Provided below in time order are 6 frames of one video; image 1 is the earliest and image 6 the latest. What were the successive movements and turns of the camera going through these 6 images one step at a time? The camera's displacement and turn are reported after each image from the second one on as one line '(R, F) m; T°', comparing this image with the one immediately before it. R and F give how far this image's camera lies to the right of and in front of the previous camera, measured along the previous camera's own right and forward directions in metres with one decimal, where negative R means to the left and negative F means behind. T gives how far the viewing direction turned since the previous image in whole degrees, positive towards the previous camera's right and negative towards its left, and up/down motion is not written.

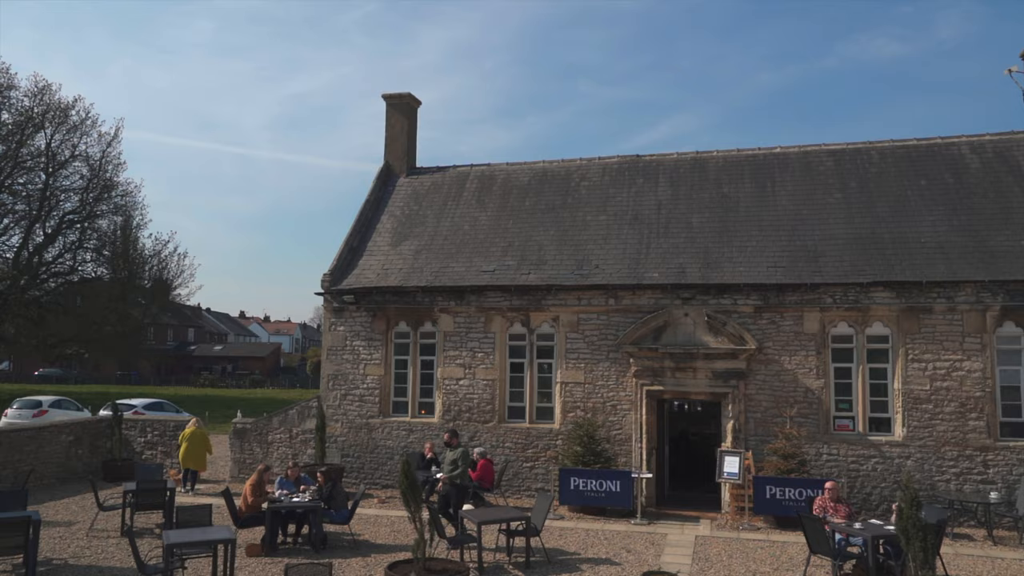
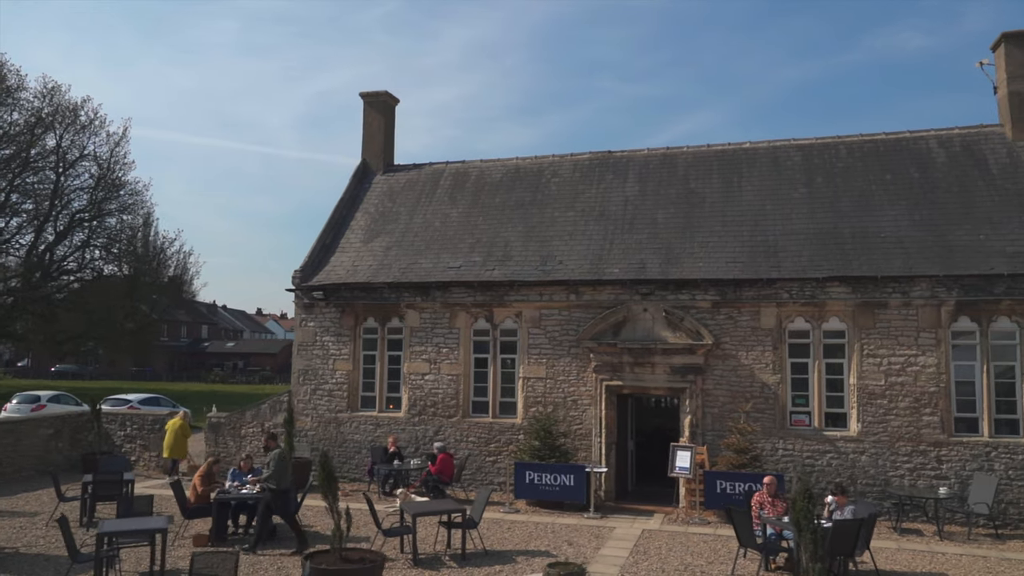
(+1.1, -0.1) m; -2°
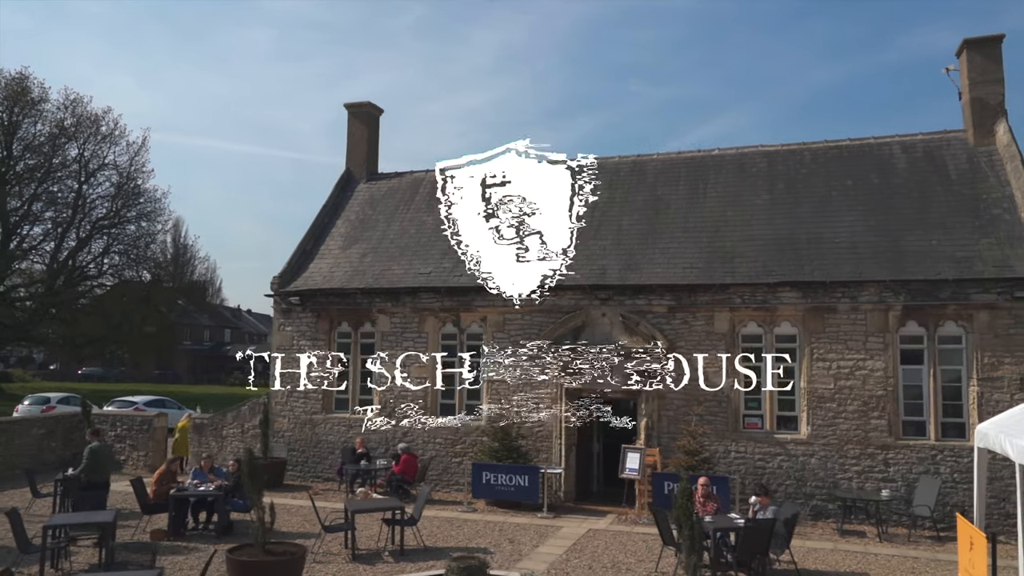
(+1.2, -0.4) m; -2°
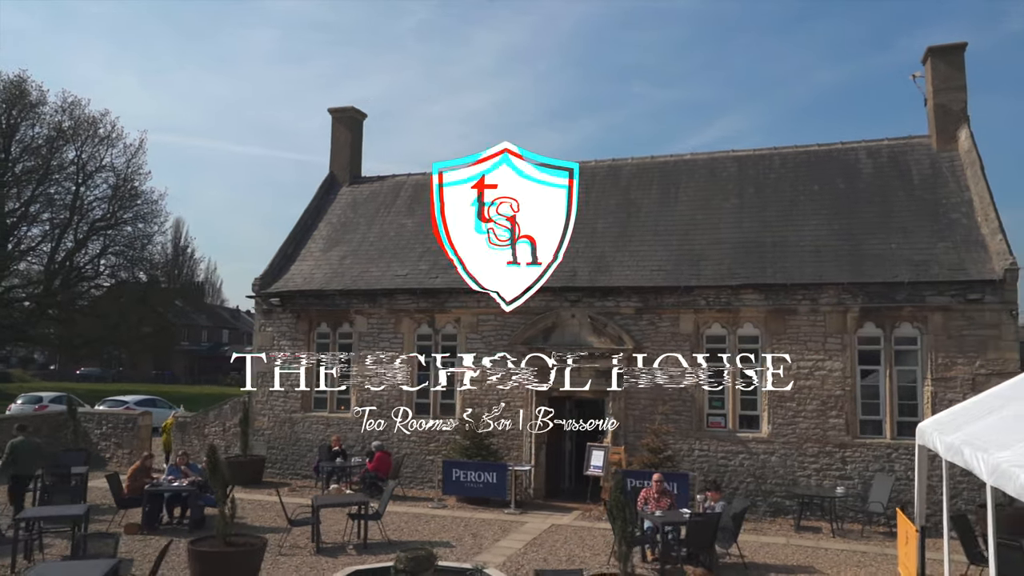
(+0.6, -0.3) m; 0°
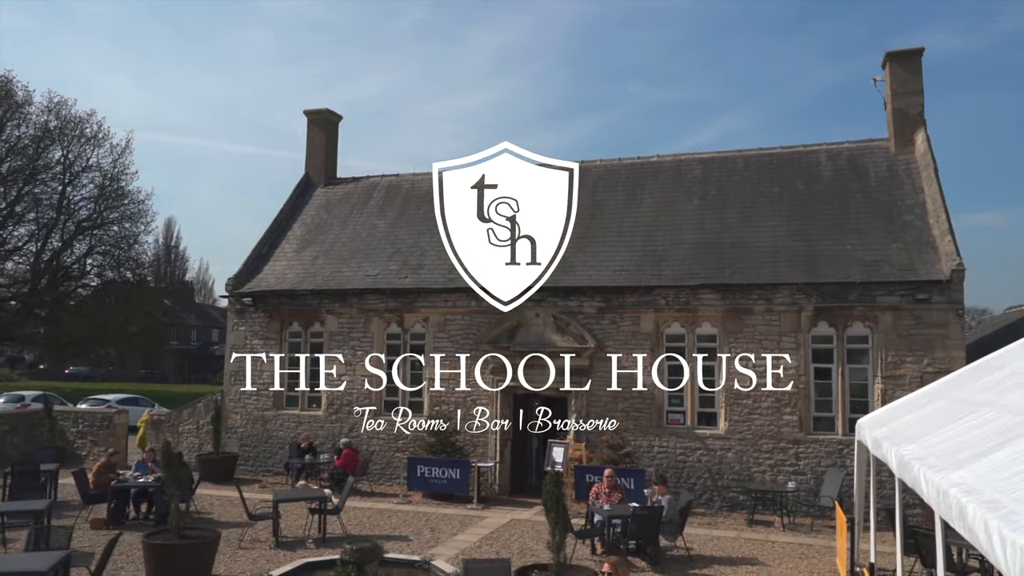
(+0.6, -0.3) m; 0°
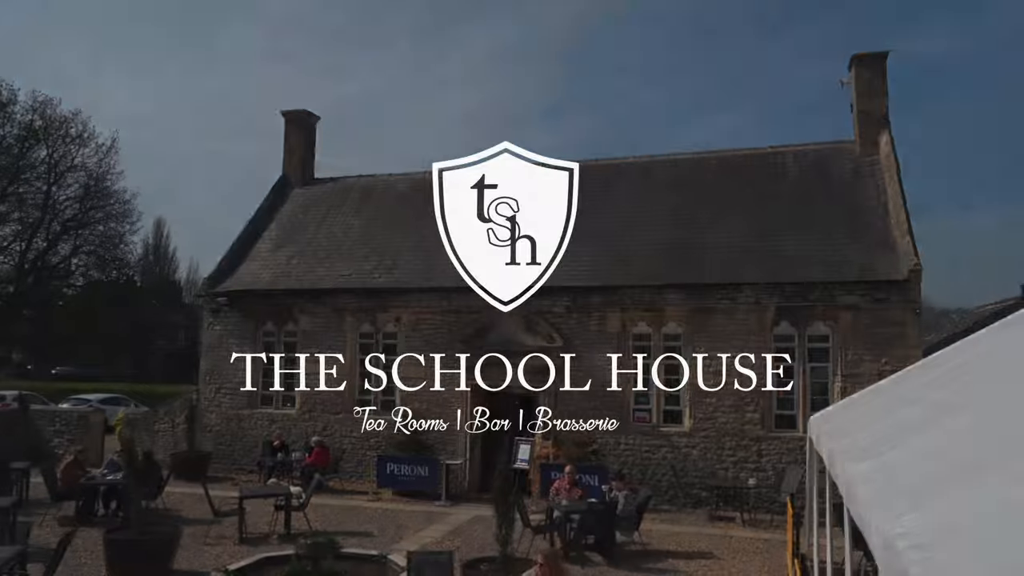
(+0.5, -0.2) m; +1°
